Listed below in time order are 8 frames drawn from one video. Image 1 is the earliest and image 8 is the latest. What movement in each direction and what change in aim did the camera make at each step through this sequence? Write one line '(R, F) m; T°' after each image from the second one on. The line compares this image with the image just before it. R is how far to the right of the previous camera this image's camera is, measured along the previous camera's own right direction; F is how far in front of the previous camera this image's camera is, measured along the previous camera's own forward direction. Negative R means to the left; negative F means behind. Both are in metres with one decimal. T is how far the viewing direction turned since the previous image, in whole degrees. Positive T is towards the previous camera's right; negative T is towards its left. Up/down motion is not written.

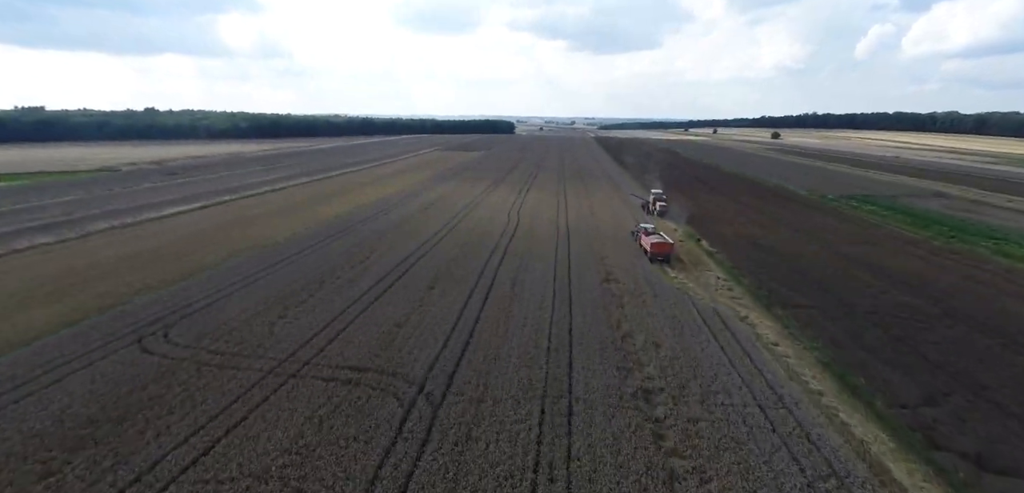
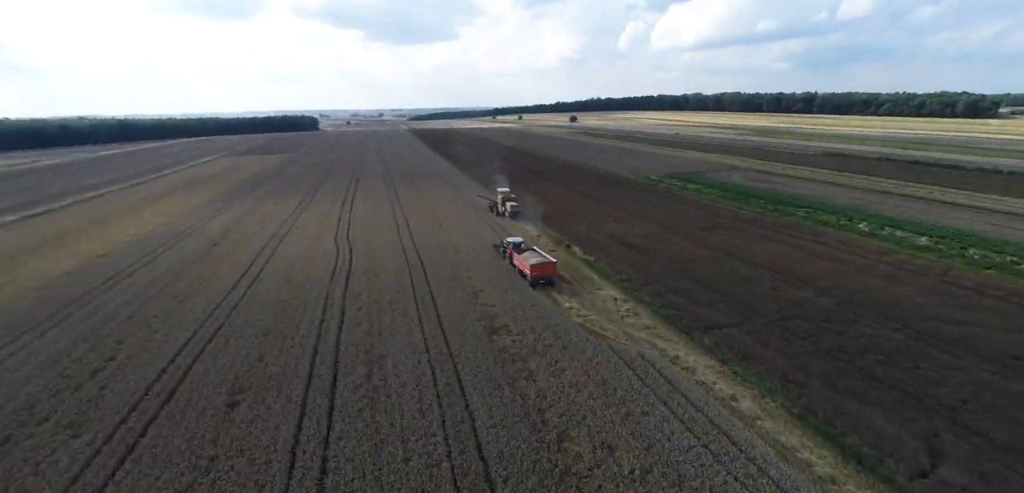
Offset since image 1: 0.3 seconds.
(-0.2, +5.7) m; +21°
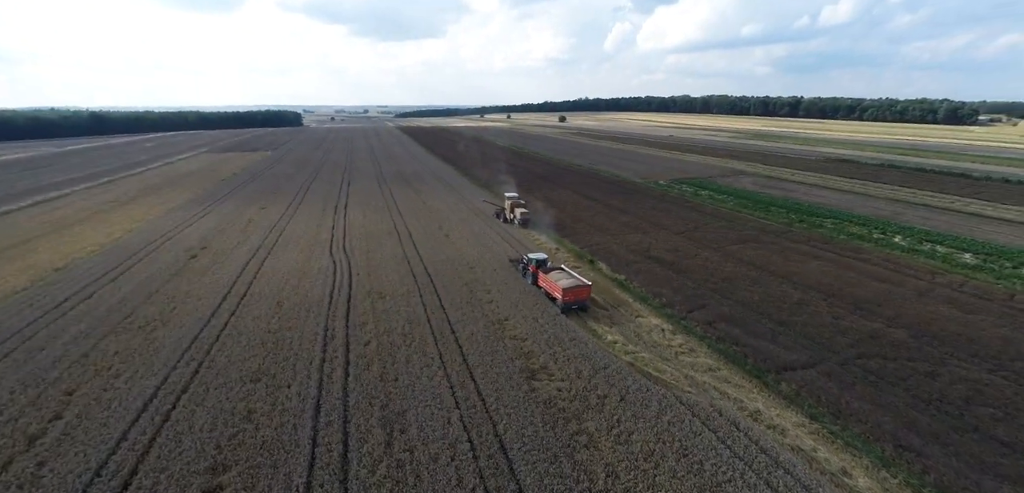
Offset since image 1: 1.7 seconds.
(-1.5, +2.3) m; +2°
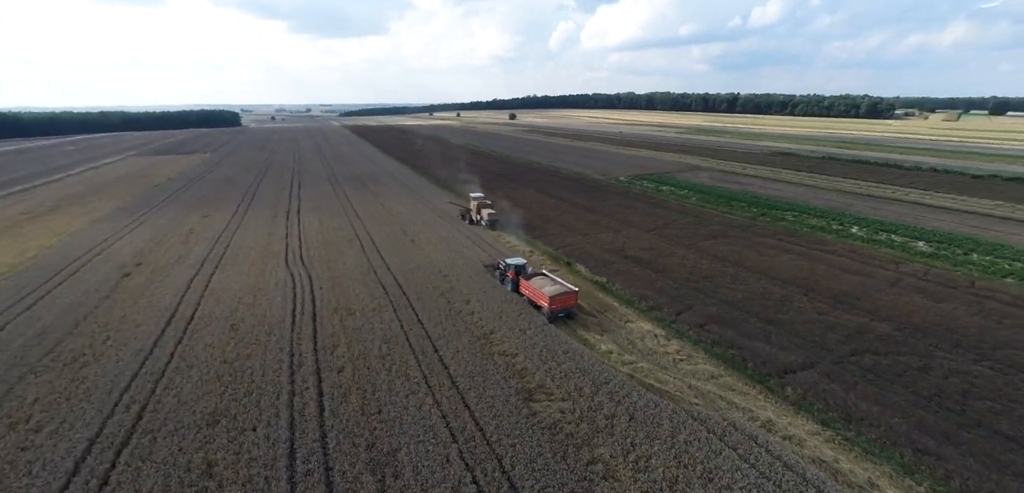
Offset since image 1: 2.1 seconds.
(-0.9, +1.1) m; +5°
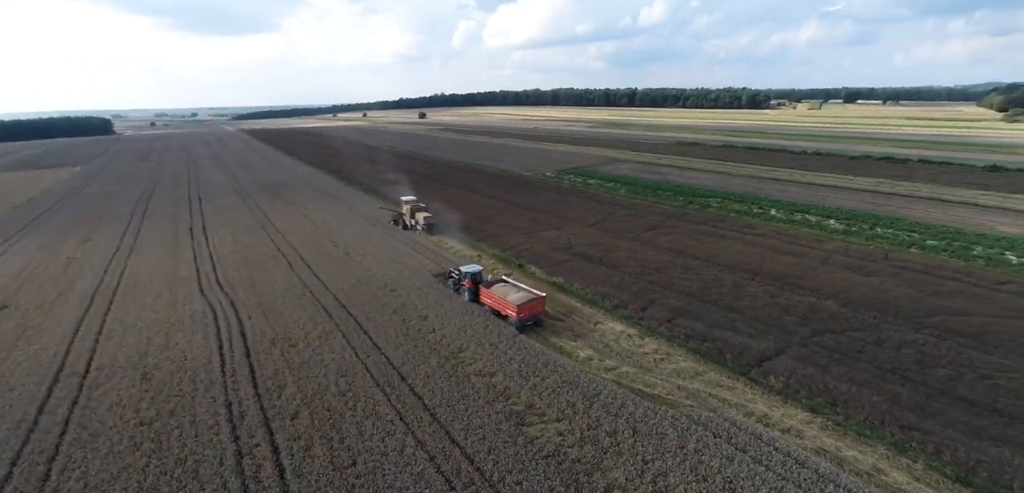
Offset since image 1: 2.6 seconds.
(-1.2, +1.2) m; +10°
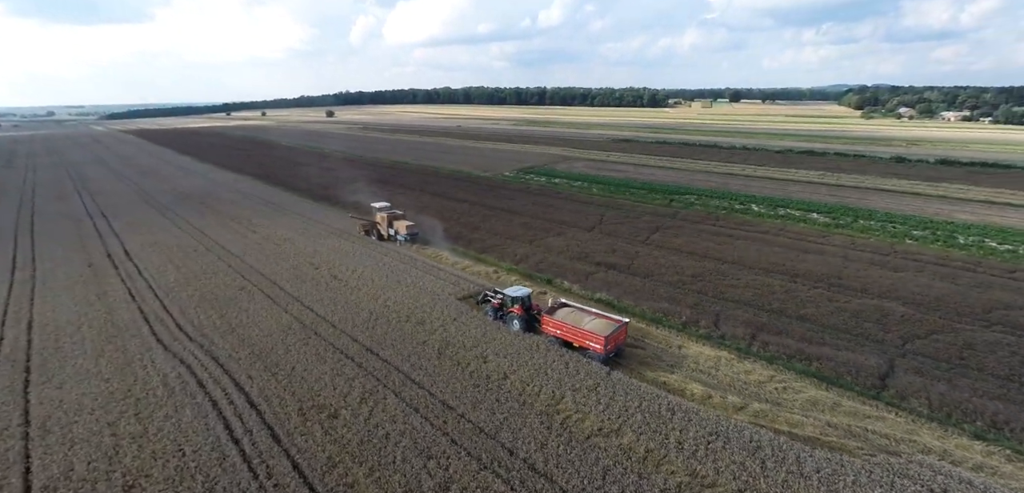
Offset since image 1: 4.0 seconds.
(-4.3, +2.9) m; +10°
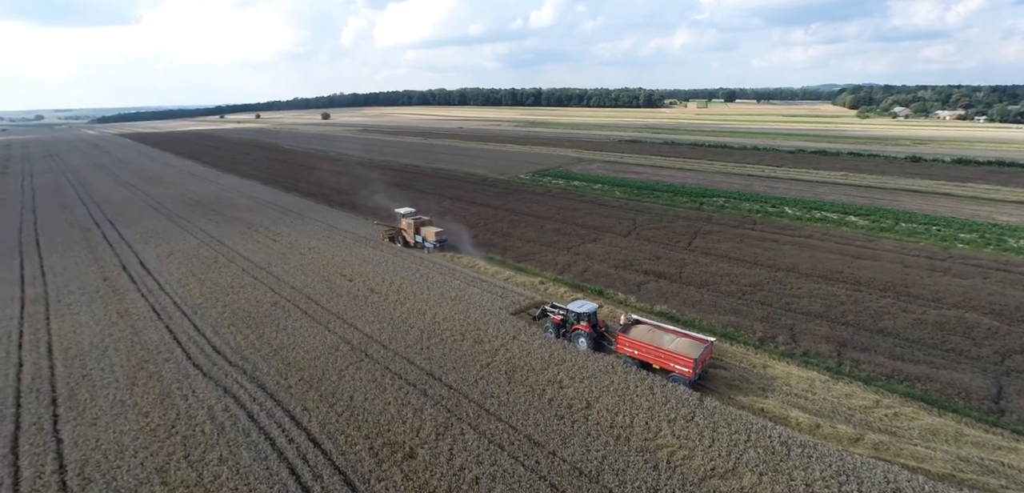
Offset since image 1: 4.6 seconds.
(-2.1, +1.1) m; +1°
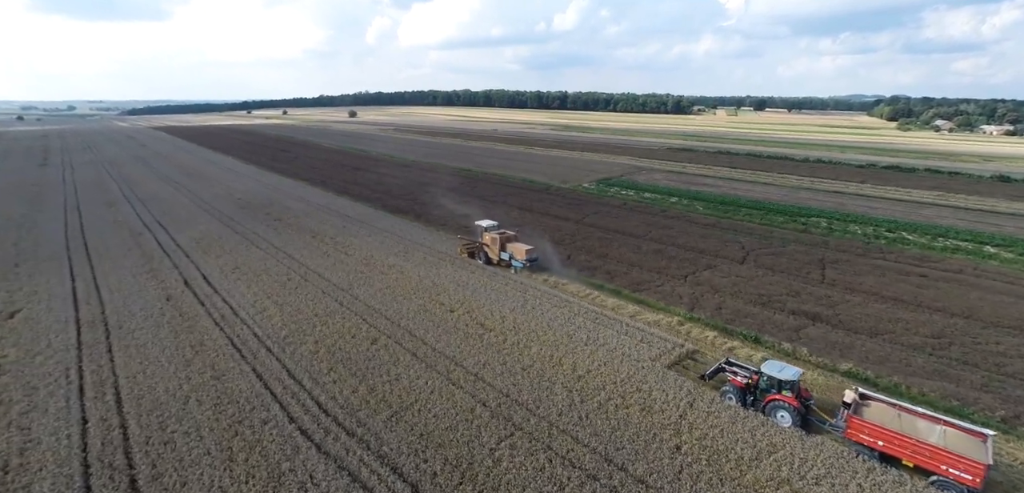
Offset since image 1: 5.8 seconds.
(-4.0, +2.6) m; -2°
